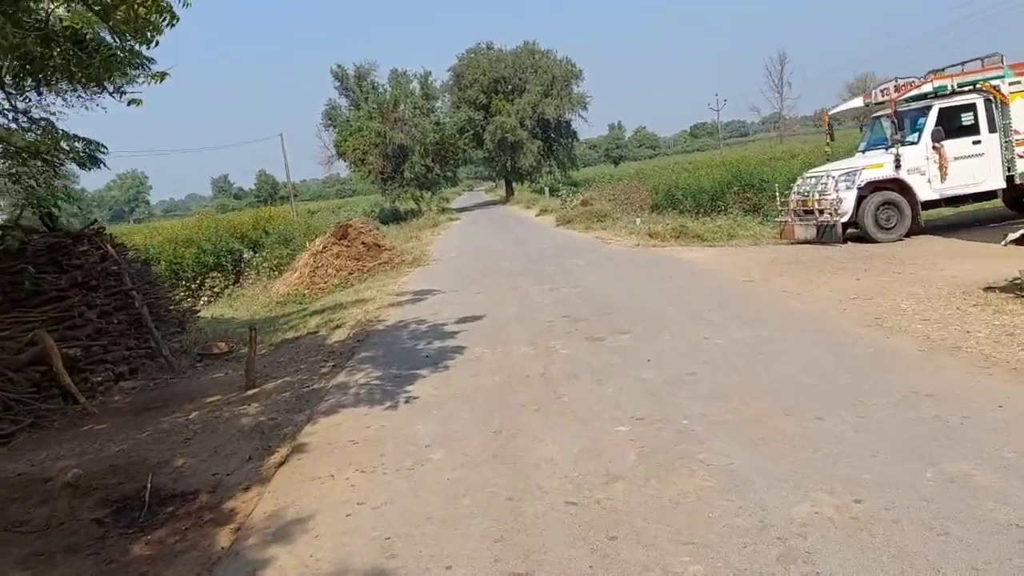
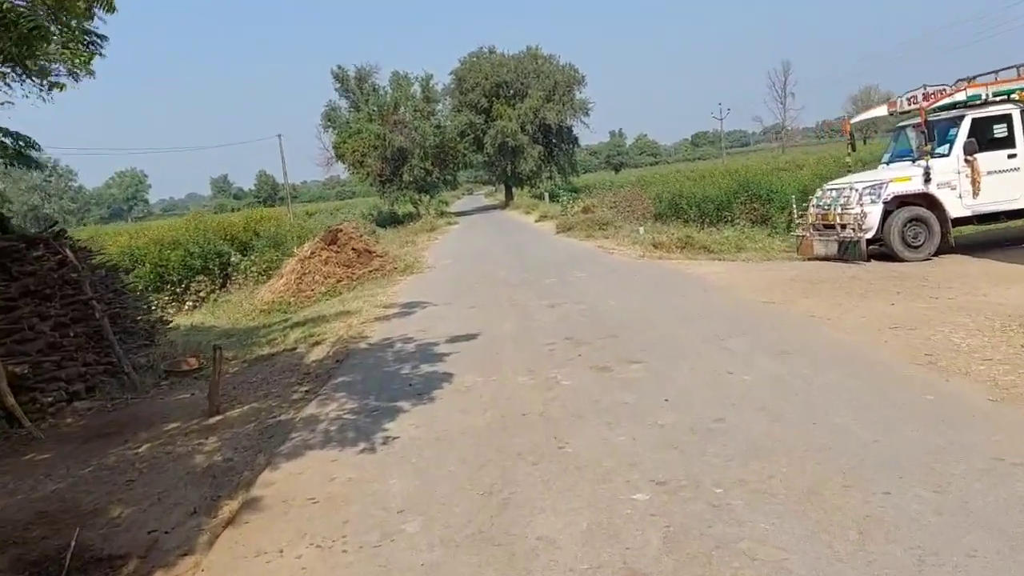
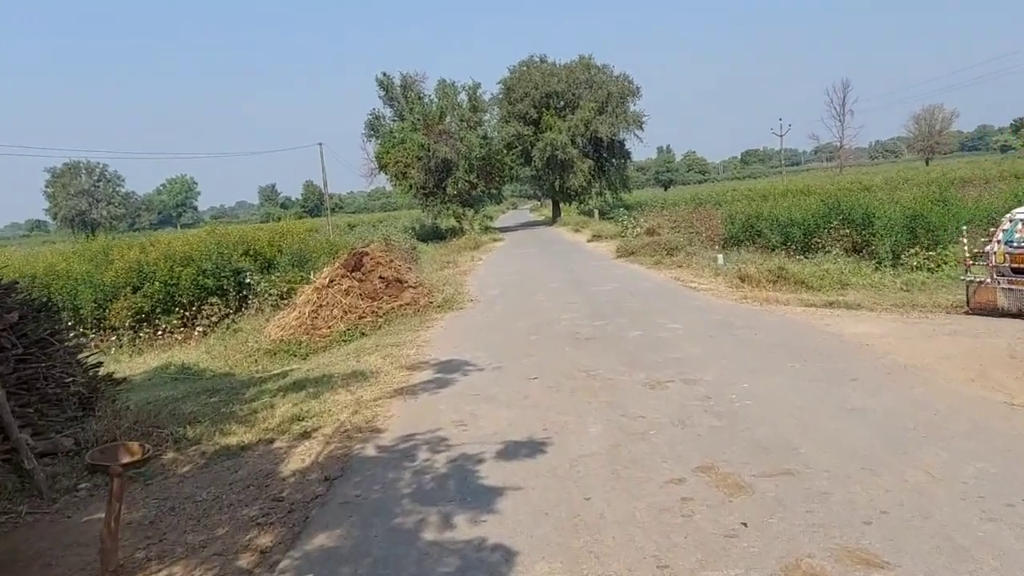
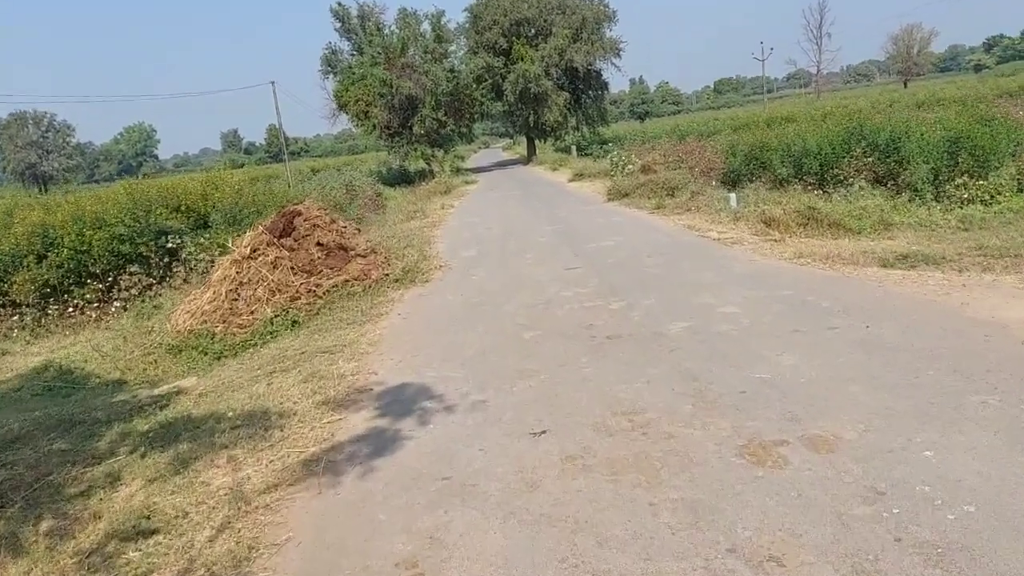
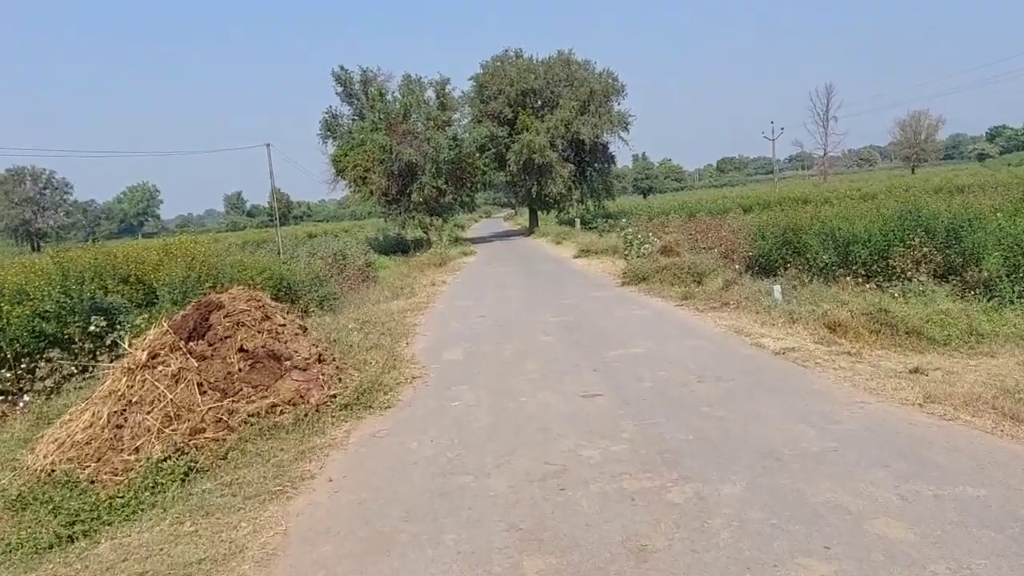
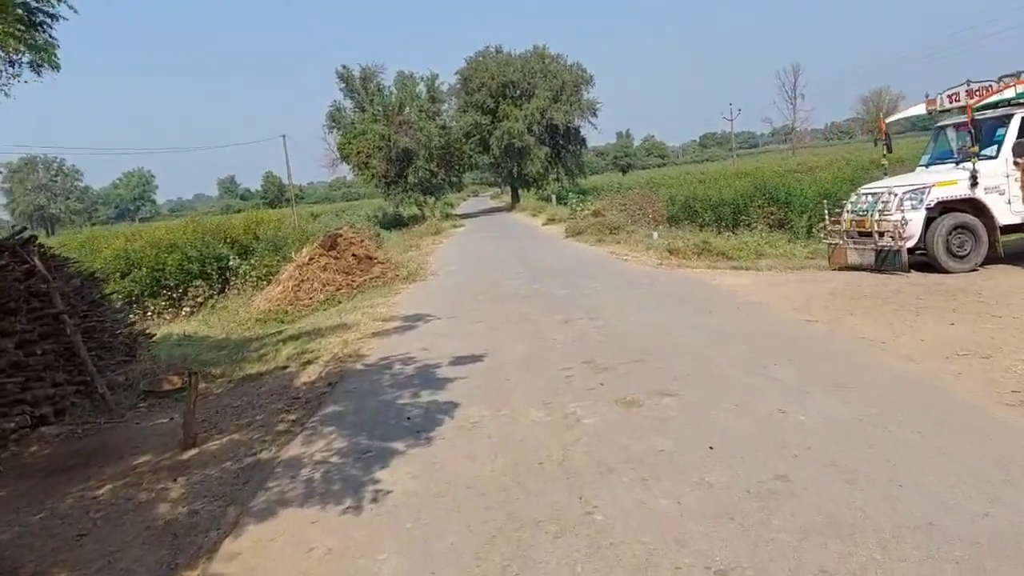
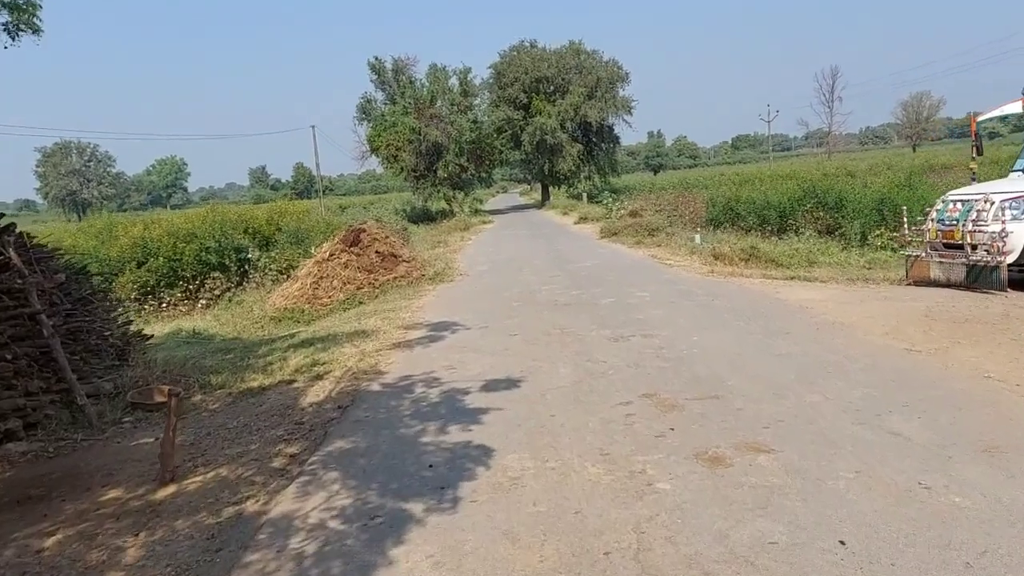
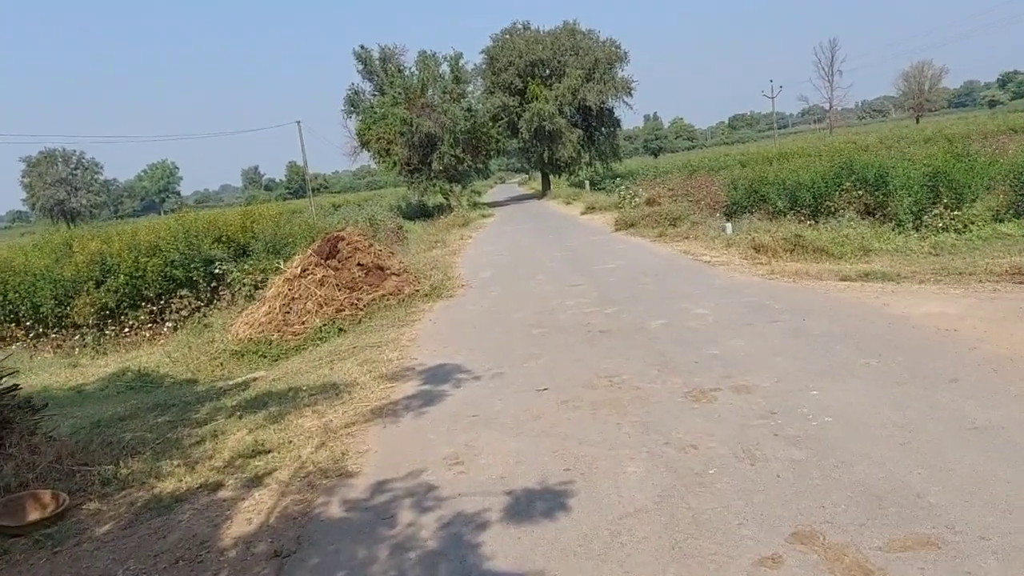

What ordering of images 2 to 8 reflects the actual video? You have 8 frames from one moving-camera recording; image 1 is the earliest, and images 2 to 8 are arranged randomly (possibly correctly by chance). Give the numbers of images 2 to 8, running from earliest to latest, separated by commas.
2, 6, 7, 3, 8, 4, 5
